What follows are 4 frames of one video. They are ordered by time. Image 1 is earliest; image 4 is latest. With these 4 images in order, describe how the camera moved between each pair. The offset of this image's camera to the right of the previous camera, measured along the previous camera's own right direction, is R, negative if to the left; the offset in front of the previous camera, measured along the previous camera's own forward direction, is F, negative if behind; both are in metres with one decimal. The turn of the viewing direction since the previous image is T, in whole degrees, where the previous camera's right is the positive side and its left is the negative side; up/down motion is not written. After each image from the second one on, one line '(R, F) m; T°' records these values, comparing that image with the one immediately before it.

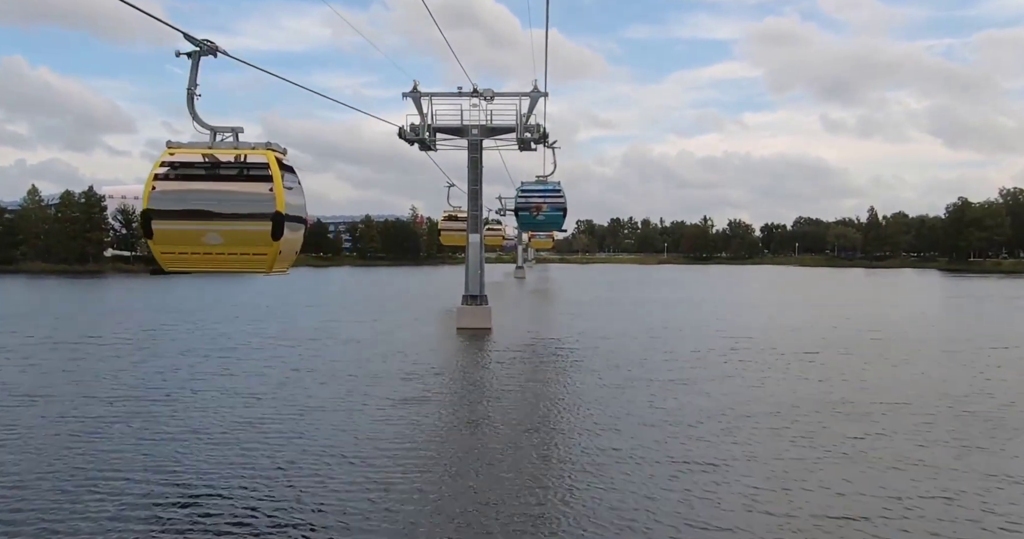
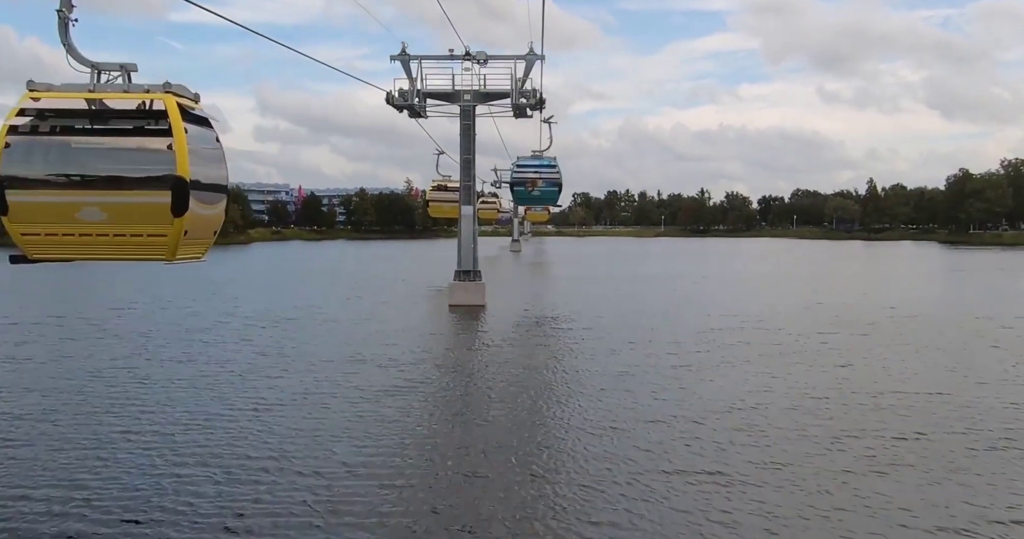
(0.0, +0.8) m; 0°
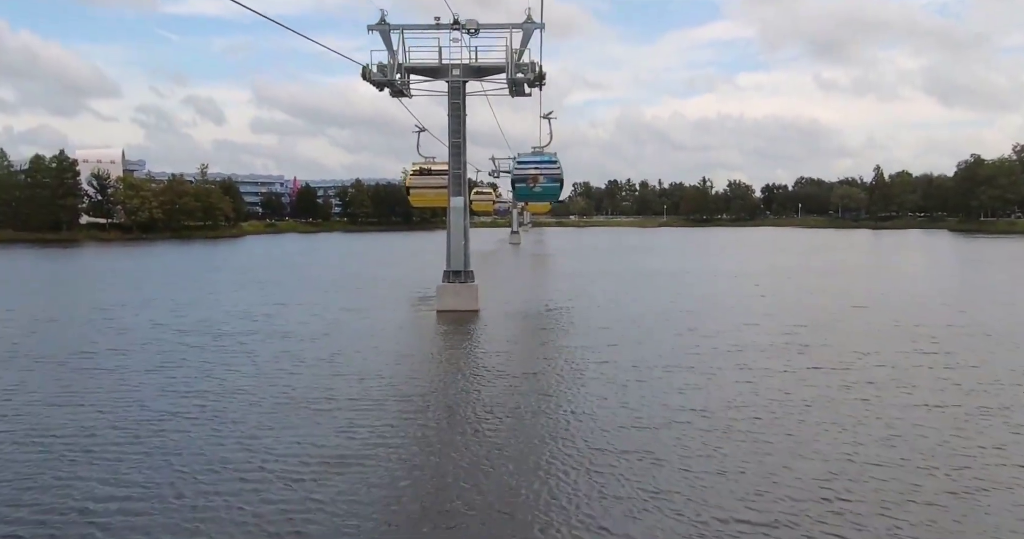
(+0.1, +2.0) m; 0°
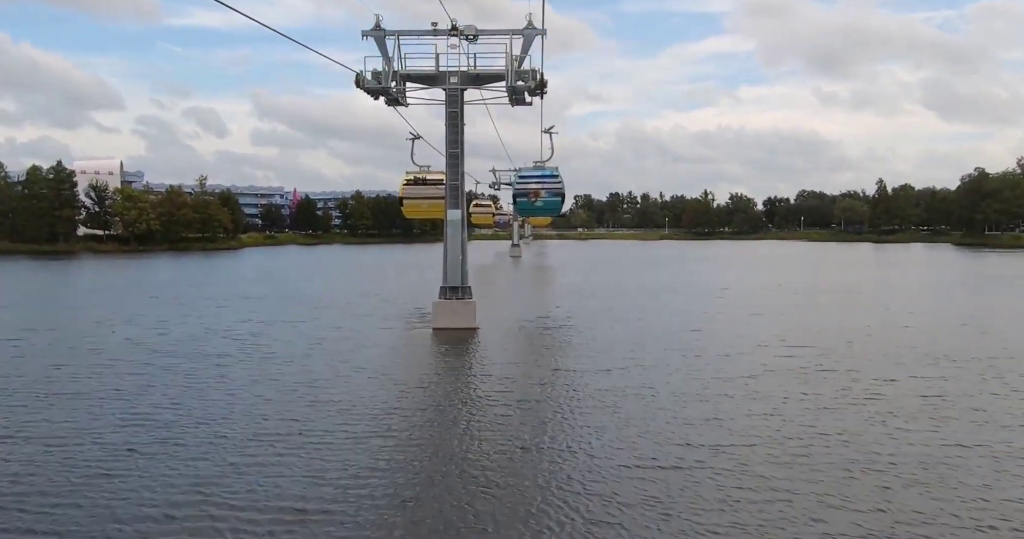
(0.0, +0.6) m; 0°
